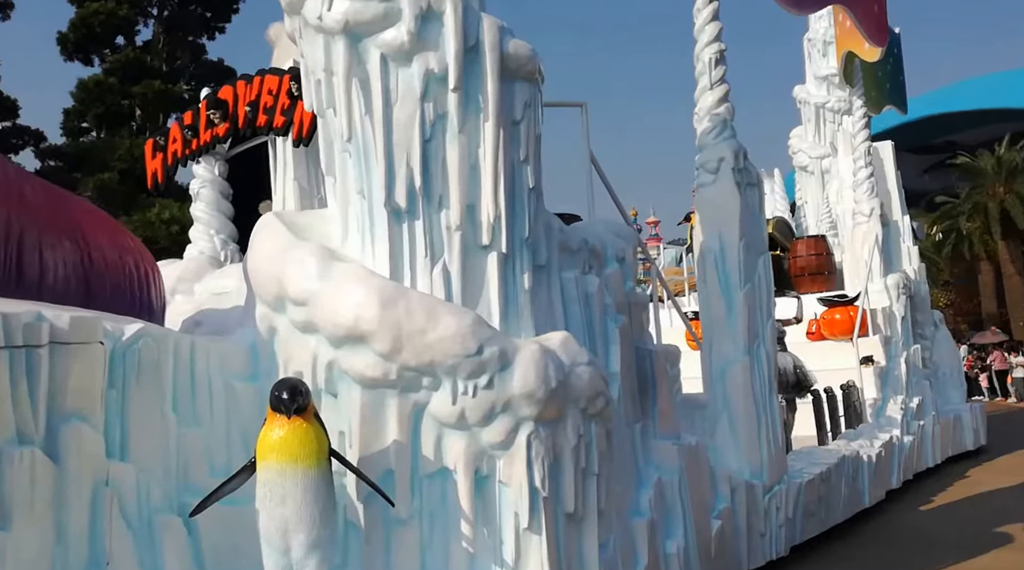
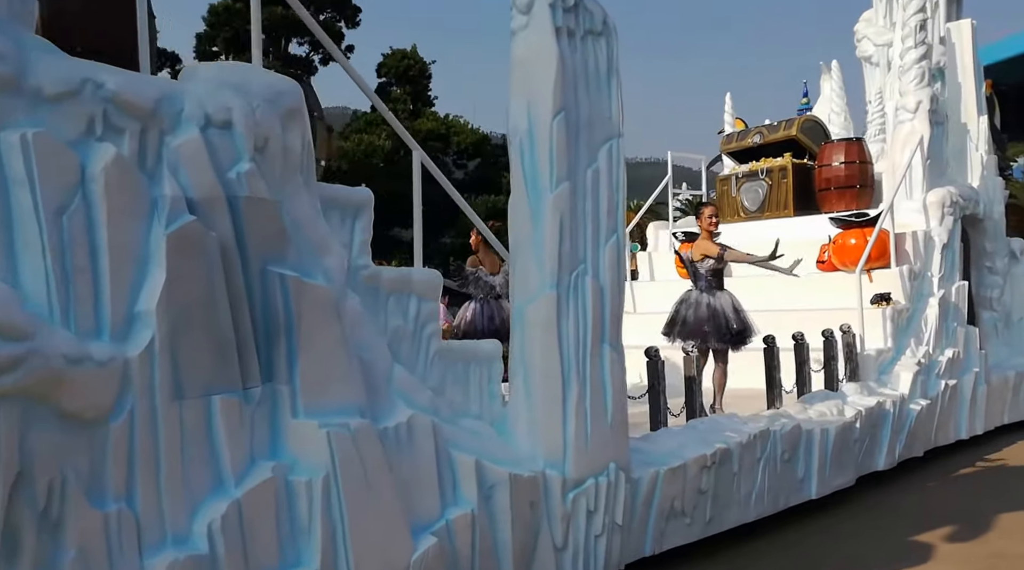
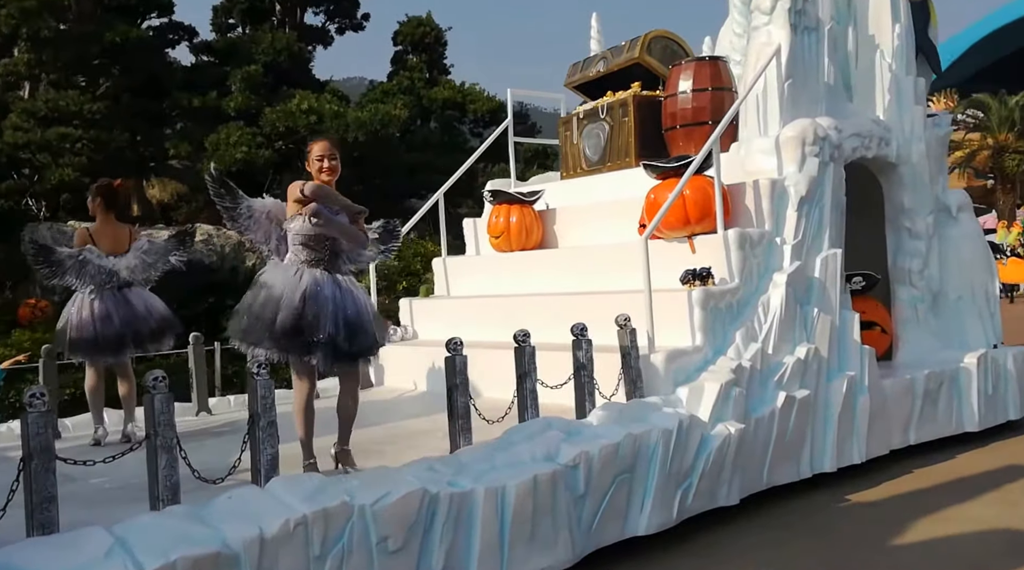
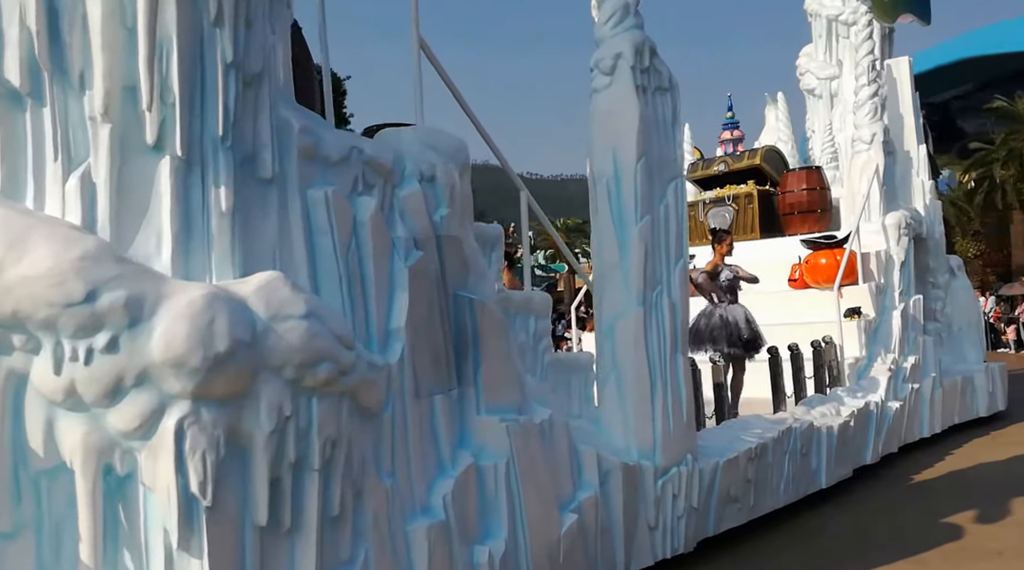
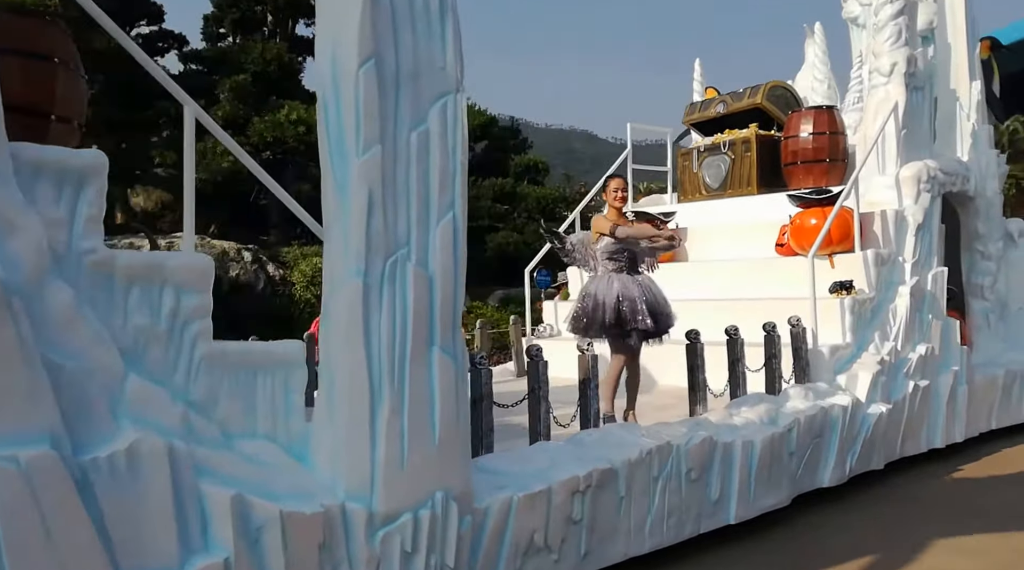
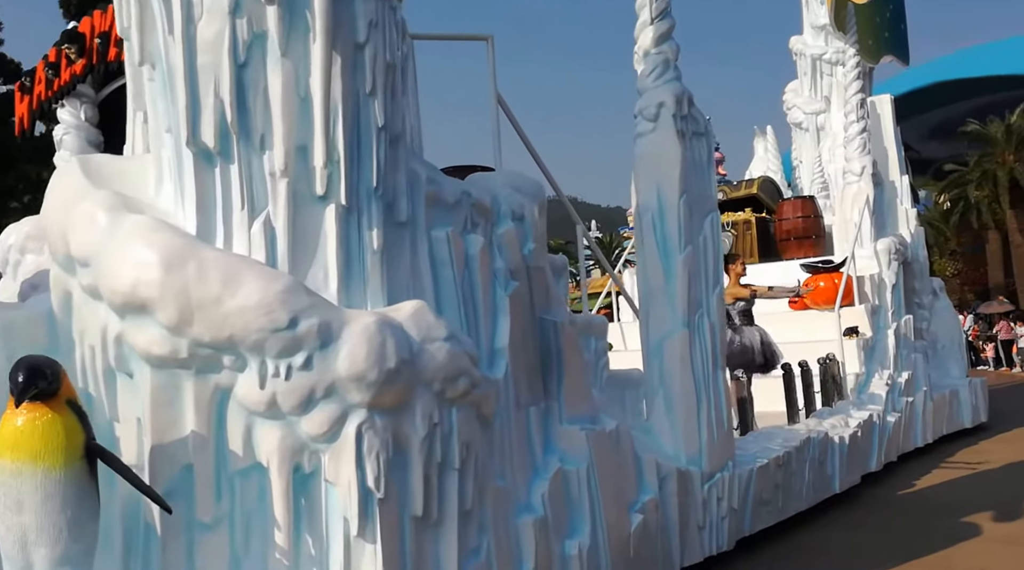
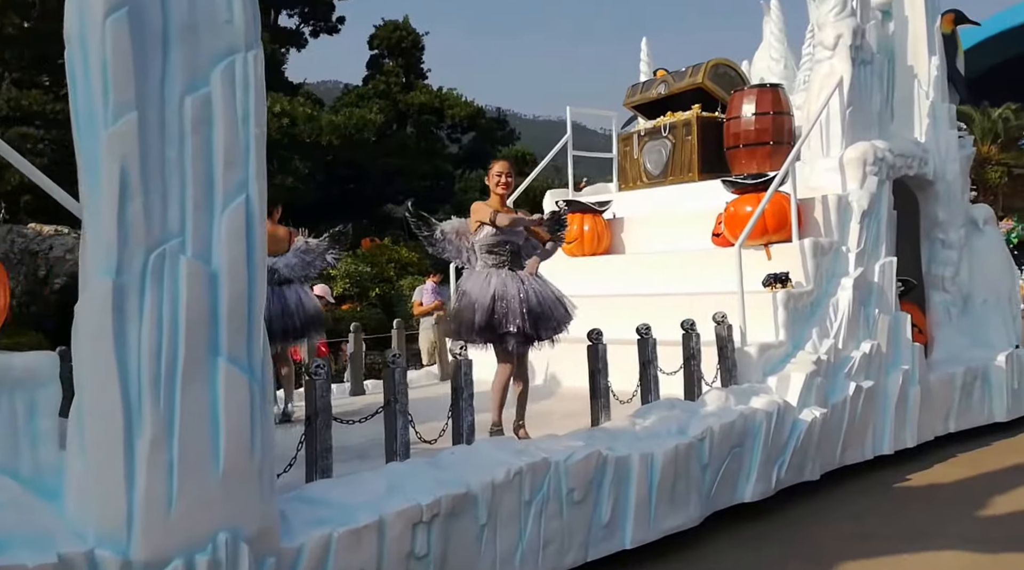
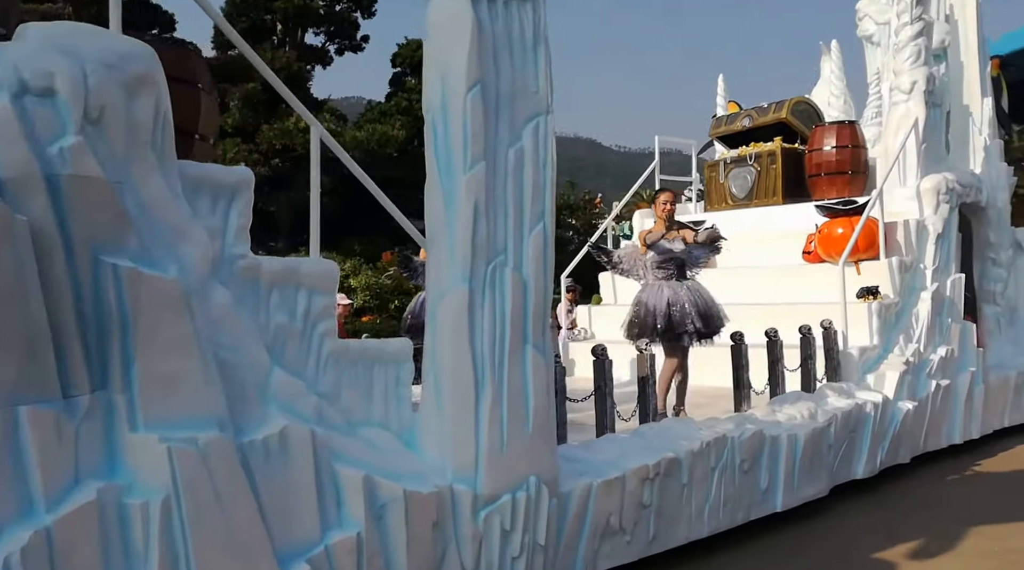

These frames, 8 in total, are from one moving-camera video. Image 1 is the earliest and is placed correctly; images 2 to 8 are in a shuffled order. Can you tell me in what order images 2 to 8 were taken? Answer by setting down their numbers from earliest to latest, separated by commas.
6, 4, 2, 8, 5, 7, 3
